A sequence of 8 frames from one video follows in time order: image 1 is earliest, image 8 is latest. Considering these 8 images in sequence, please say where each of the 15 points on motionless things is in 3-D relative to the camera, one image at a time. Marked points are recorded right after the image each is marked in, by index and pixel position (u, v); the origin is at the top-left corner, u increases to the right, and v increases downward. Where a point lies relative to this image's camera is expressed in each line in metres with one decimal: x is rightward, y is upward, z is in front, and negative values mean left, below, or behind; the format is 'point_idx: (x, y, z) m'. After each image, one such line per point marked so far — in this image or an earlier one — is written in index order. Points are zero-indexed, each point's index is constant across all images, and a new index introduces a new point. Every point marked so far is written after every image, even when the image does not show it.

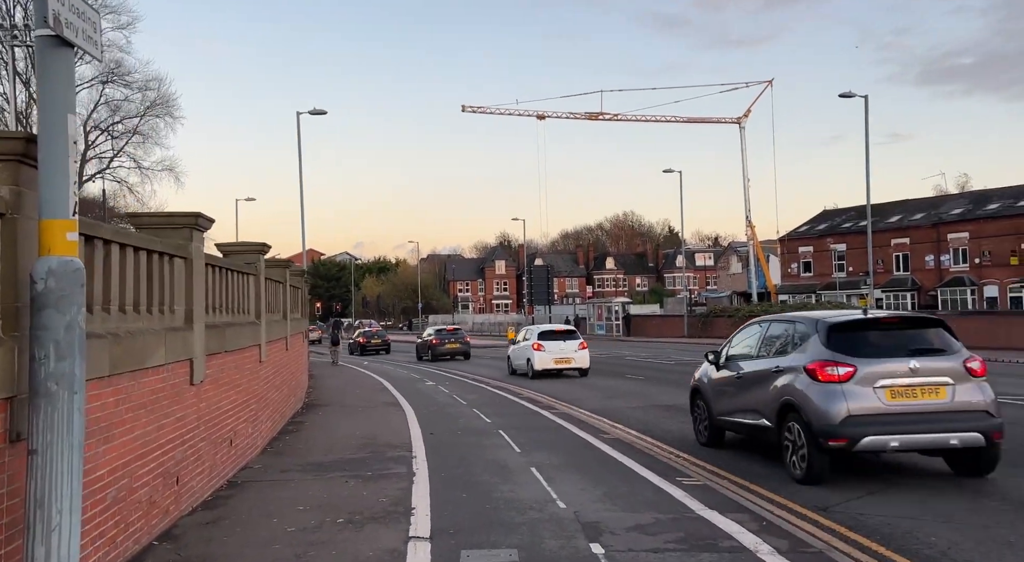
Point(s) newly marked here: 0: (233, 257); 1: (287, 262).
0: (-3.8, +0.3, +12.5) m
1: (-4.0, +0.4, +16.6) m
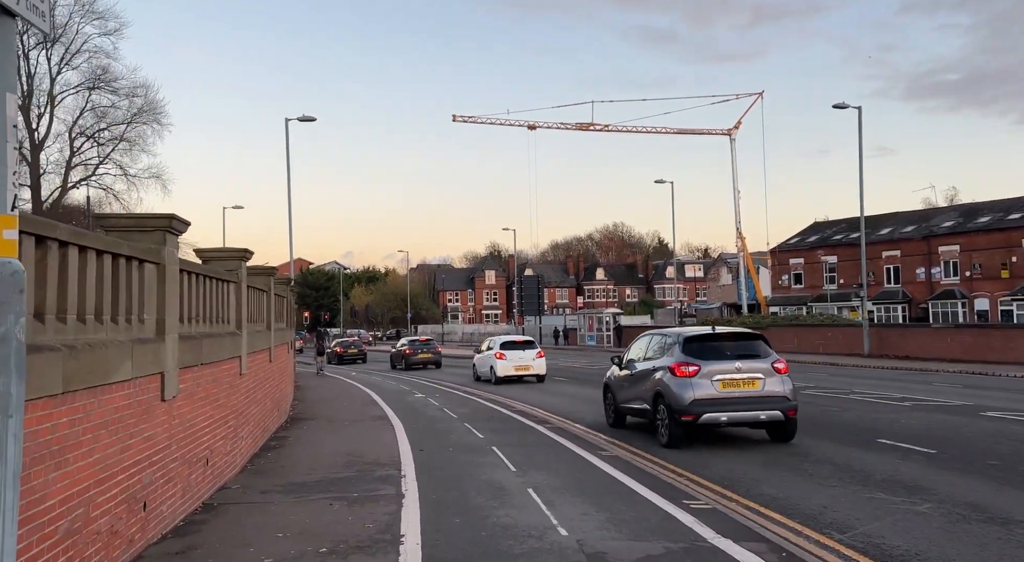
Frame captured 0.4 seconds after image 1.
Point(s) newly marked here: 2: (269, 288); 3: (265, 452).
0: (-3.8, +0.2, +11.8) m
1: (-4.2, +0.2, +15.9) m
2: (-4.2, -0.1, +15.9) m
3: (-3.6, -2.5, +13.5) m
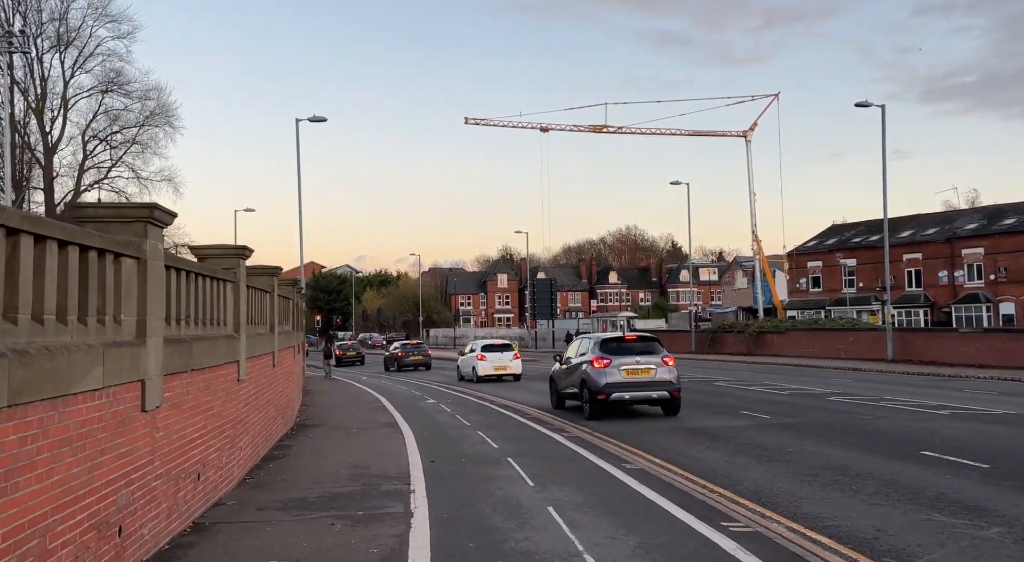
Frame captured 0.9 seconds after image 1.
0: (-3.6, +0.2, +11.1) m
1: (-3.9, +0.2, +15.2) m
2: (-3.9, -0.1, +15.1) m
3: (-3.4, -2.5, +12.7) m
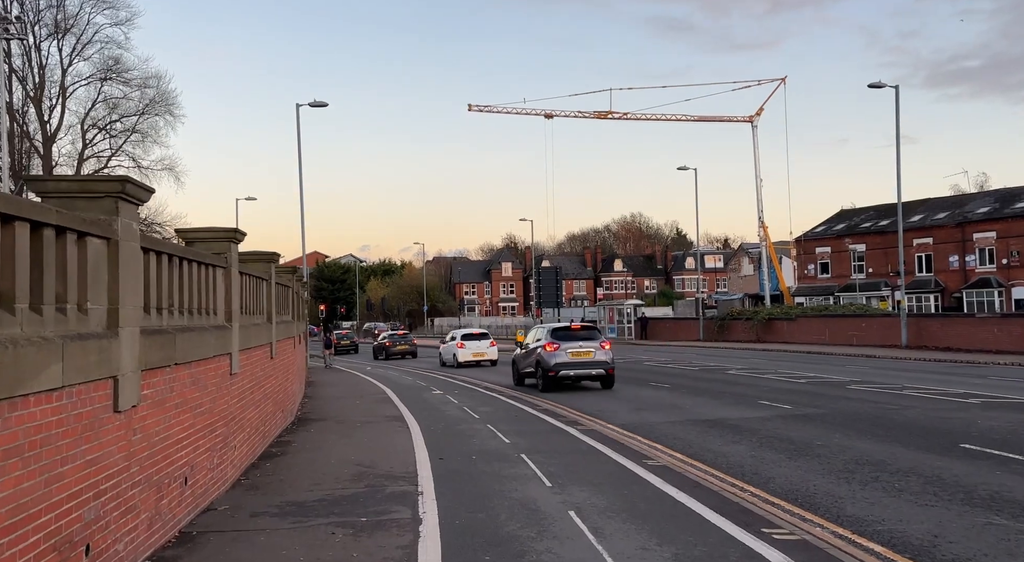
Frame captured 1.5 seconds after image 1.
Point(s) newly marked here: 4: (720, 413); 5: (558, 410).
0: (-3.5, +0.4, +10.2) m
1: (-3.7, +0.4, +14.3) m
2: (-3.8, +0.1, +14.3) m
3: (-3.2, -2.4, +11.9) m
4: (+3.9, -2.5, +17.4) m
5: (+0.9, -2.6, +18.7) m
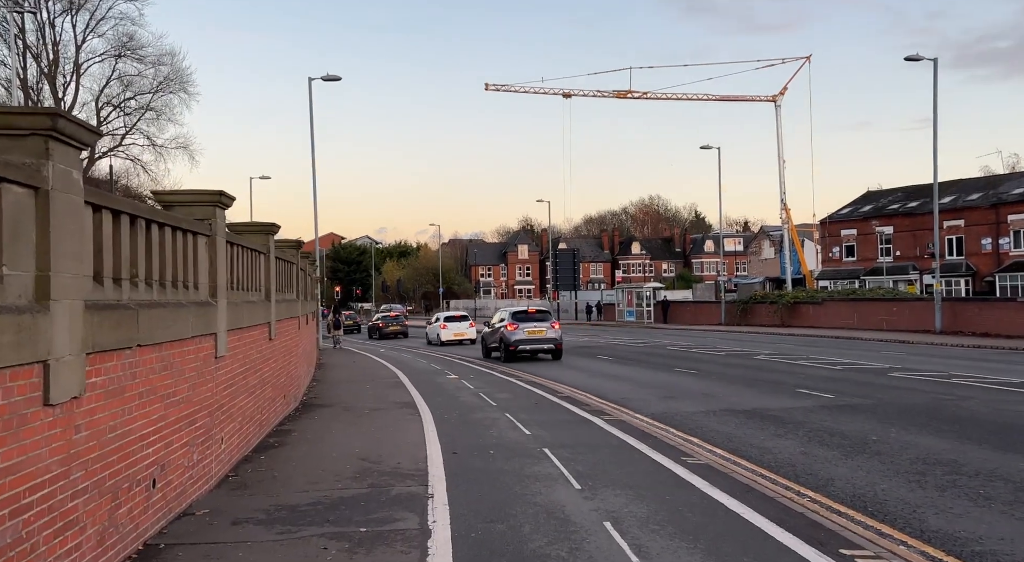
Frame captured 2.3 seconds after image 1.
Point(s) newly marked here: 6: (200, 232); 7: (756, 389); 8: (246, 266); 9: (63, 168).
0: (-3.2, +0.7, +9.0) m
1: (-3.4, +0.8, +13.1) m
2: (-3.5, +0.4, +13.1) m
3: (-3.0, -2.0, +10.7) m
4: (+4.3, -2.1, +16.1) m
5: (+1.3, -2.2, +17.4) m
6: (-2.9, +0.5, +8.7) m
7: (+4.9, -2.2, +18.4) m
8: (-3.3, +0.2, +11.6) m
9: (-2.5, +0.6, +5.2) m
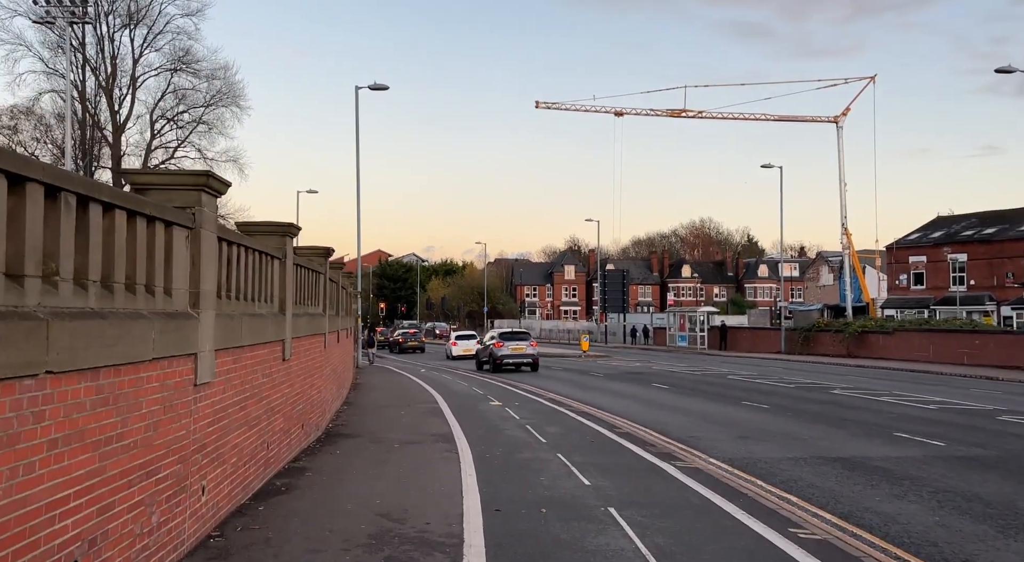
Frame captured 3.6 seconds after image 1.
0: (-2.7, +0.6, +7.0) m
1: (-2.7, +0.7, +11.2) m
2: (-2.7, +0.3, +11.1) m
3: (-2.4, -2.1, +8.7) m
4: (+5.1, -2.5, +13.7) m
5: (+2.2, -2.5, +15.1) m
6: (-2.4, +0.4, +6.7) m
7: (+5.8, -2.6, +16.0) m
8: (-2.7, +0.1, +9.6) m
9: (-2.2, +0.7, +3.2) m
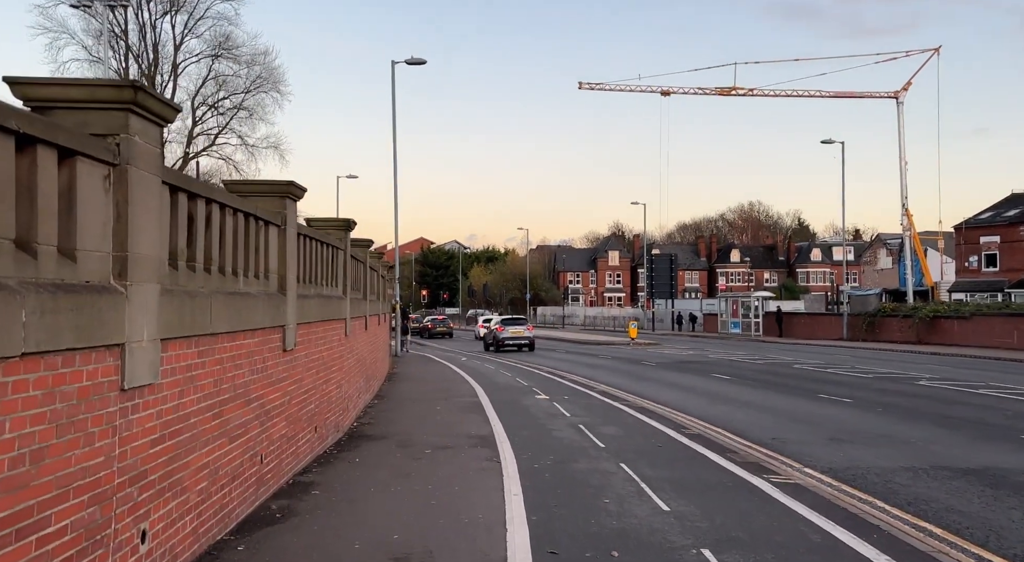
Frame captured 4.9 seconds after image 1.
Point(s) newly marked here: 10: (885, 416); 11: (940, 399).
0: (-2.4, +0.9, +4.9) m
1: (-2.1, +0.9, +9.0) m
2: (-2.2, +0.6, +9.0) m
3: (-2.0, -1.9, +6.6) m
4: (+5.7, -2.2, +11.3) m
5: (+2.9, -2.2, +12.8) m
6: (-2.1, +0.6, +4.6) m
7: (+6.6, -2.2, +13.5) m
8: (-2.2, +0.3, +7.5) m
9: (-2.0, +0.8, +1.1) m
10: (+6.5, -2.3, +16.1) m
11: (+8.7, -2.4, +18.7) m
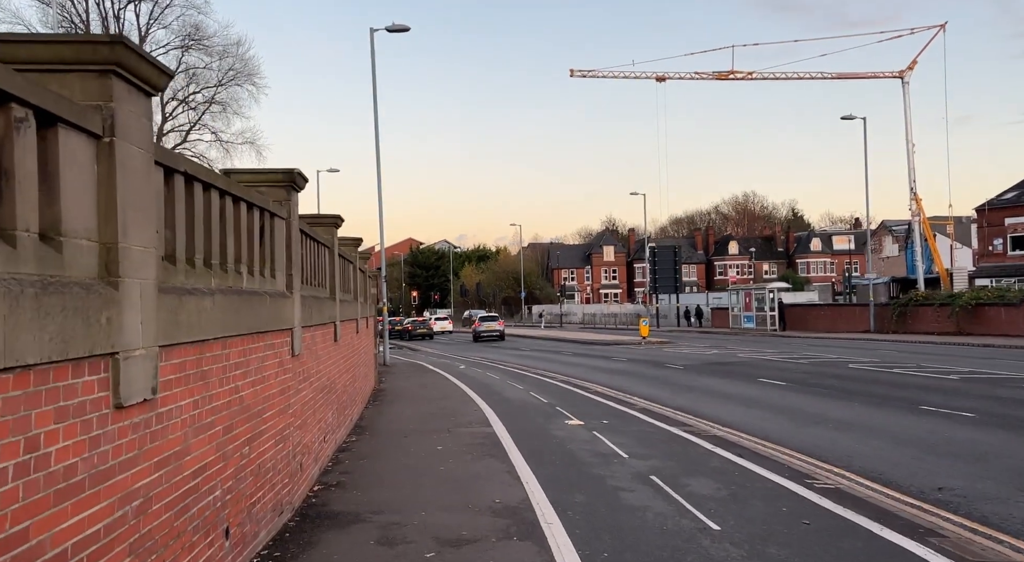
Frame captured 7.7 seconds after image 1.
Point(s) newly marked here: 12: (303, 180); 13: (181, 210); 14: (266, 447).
0: (-1.9, +1.0, +0.2) m
1: (-1.8, +1.0, +4.3) m
2: (-1.8, +0.7, +4.3) m
3: (-1.5, -1.8, +1.9) m
4: (+6.2, -1.9, +6.7) m
5: (+3.3, -2.0, +8.2) m
6: (-1.6, +0.7, -0.1) m
7: (+7.0, -1.9, +8.9) m
8: (-1.8, +0.4, +2.8) m
9: (-1.5, +0.9, -3.6) m
10: (+6.9, -2.0, +11.5) m
11: (+9.1, -2.0, +14.2) m
12: (-1.9, +0.9, +8.4) m
13: (-1.9, +0.4, +5.5) m
14: (-1.9, -1.2, +6.9) m
